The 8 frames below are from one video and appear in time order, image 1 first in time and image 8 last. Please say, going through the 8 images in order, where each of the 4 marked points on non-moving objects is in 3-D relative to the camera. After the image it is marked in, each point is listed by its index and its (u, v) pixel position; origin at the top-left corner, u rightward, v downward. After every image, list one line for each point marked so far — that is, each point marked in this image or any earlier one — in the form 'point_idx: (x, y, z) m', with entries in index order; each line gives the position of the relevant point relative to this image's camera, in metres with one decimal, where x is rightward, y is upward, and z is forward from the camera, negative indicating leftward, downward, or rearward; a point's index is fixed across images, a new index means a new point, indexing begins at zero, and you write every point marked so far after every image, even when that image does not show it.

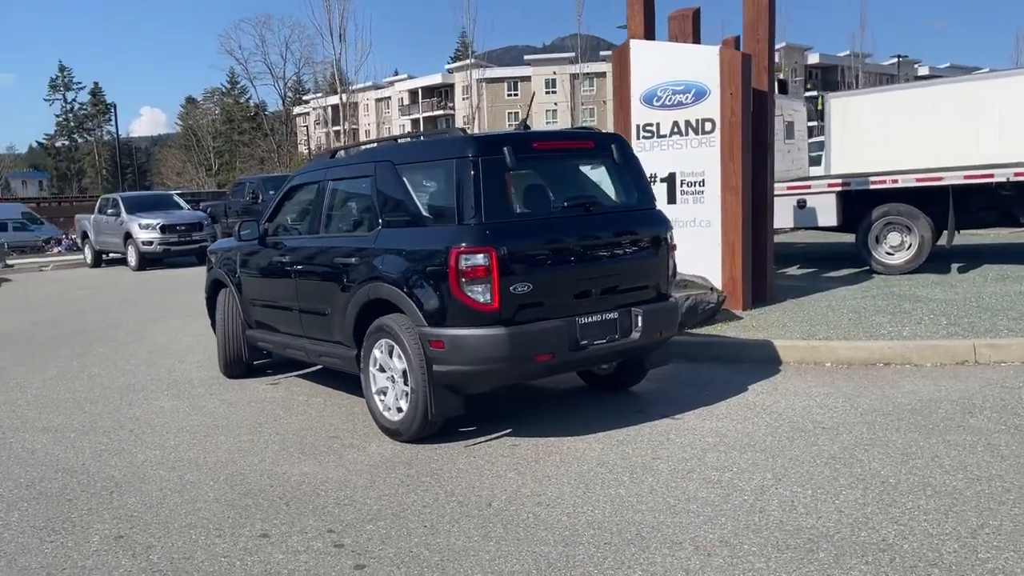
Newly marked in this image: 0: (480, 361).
0: (-0.2, -0.5, +5.5) m
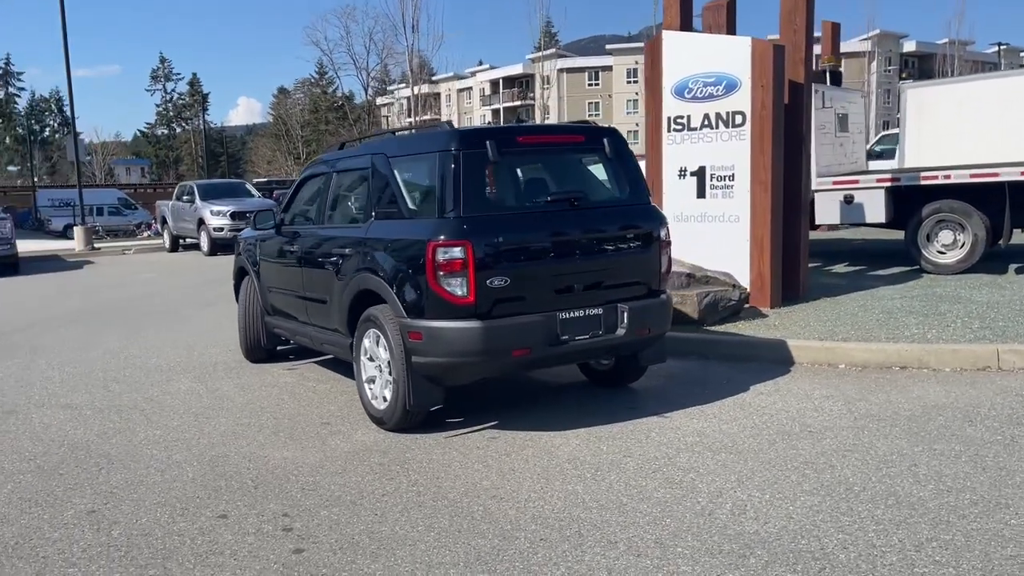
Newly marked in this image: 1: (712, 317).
0: (-0.4, -0.4, +5.5) m
1: (+2.1, -0.3, +9.0) m
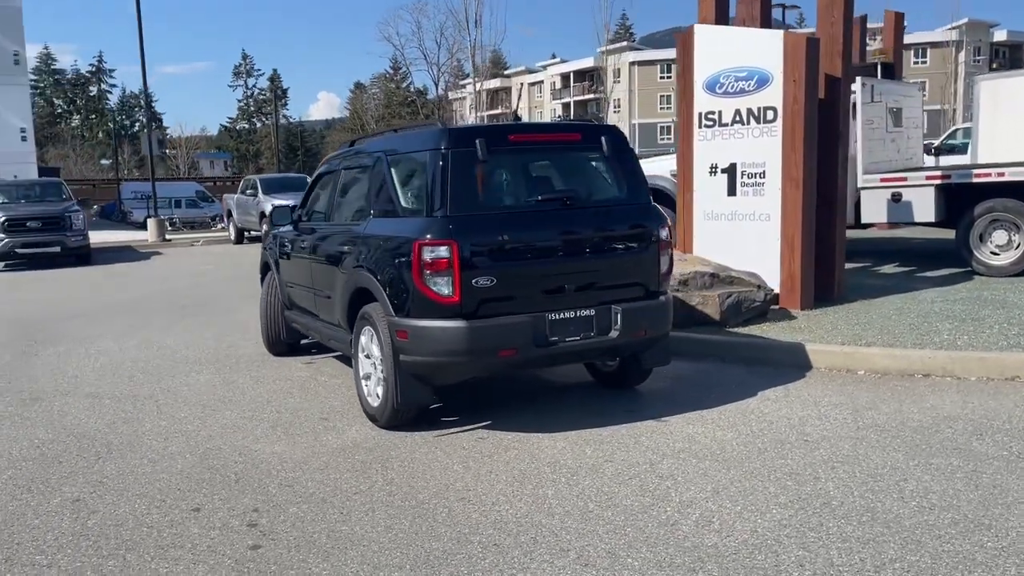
0: (-0.5, -0.4, +5.5) m
1: (+2.3, -0.3, +8.8) m
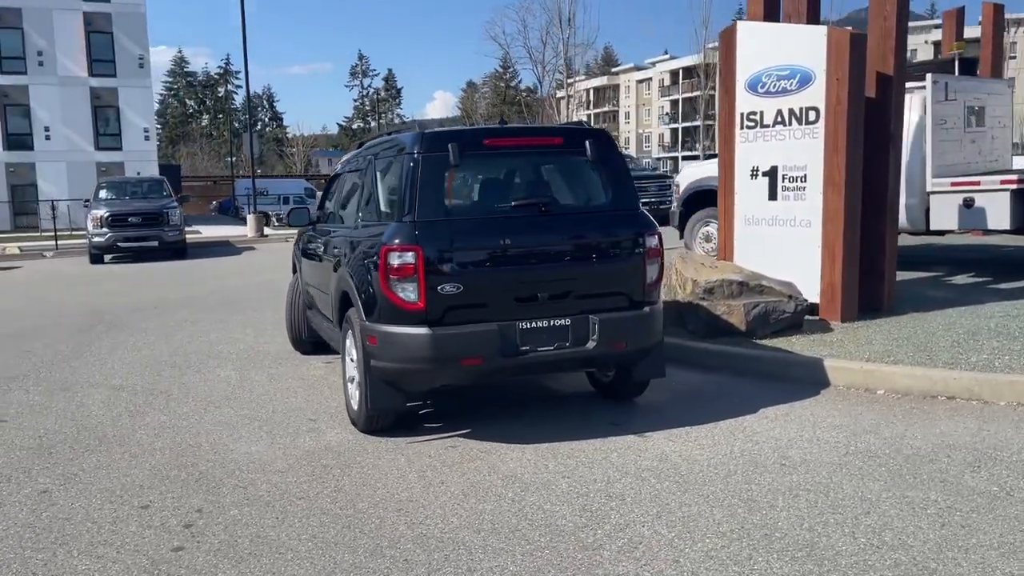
0: (-0.7, -0.5, +5.5) m
1: (+2.4, -0.4, +8.4) m
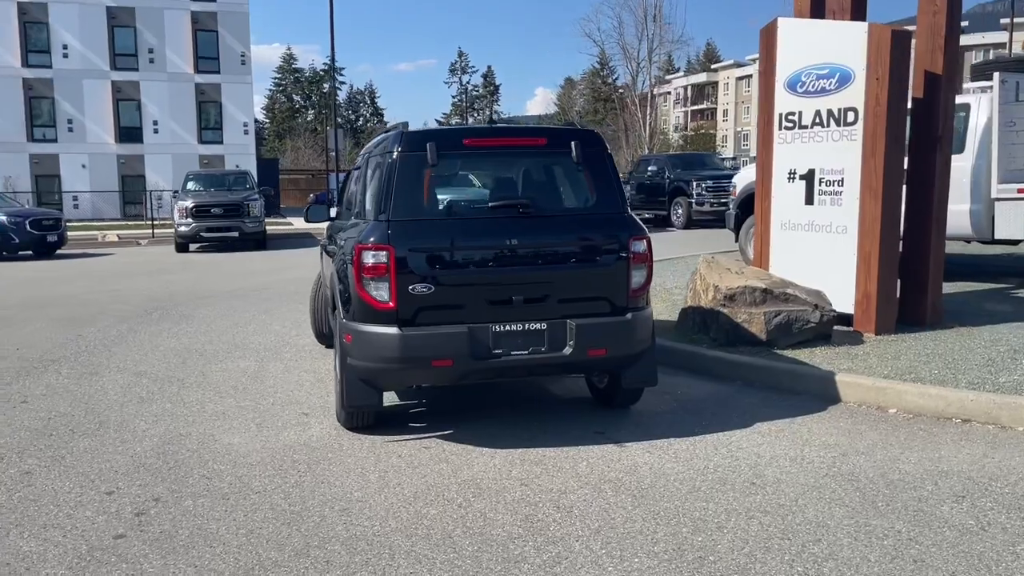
0: (-0.9, -0.5, +5.5) m
1: (+2.5, -0.5, +8.1) m
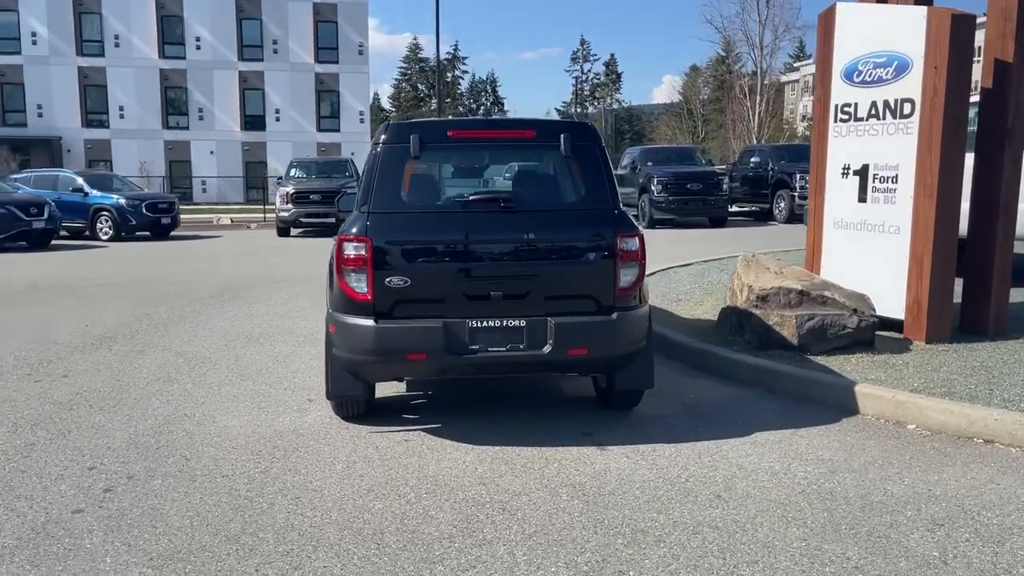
0: (-1.0, -0.4, +5.5) m
1: (+2.7, -0.5, +7.6) m
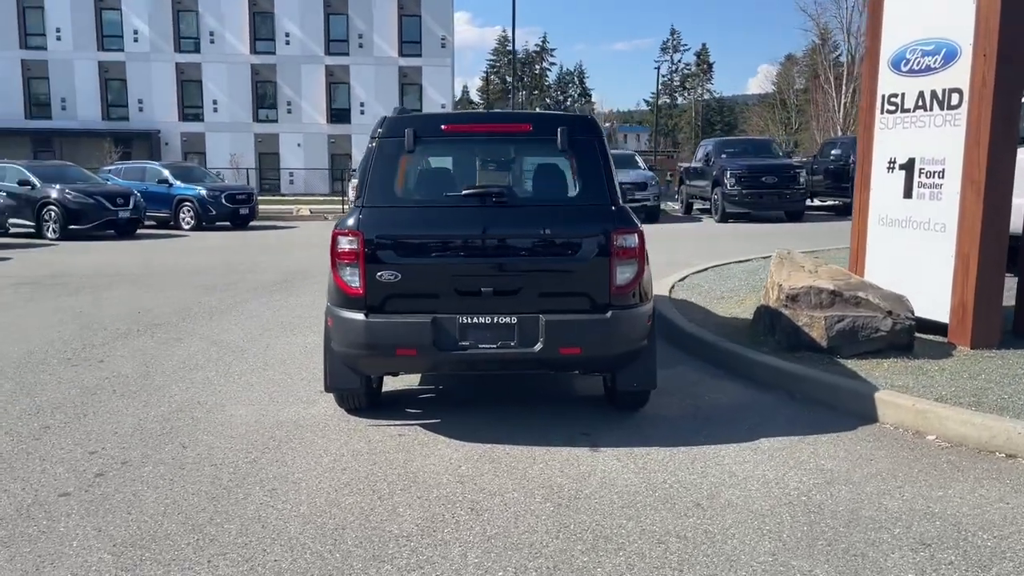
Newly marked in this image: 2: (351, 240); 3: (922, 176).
0: (-1.1, -0.4, +5.5) m
1: (+2.8, -0.5, +7.3) m
2: (-1.0, +0.3, +5.4) m
3: (+3.8, +1.0, +8.0) m
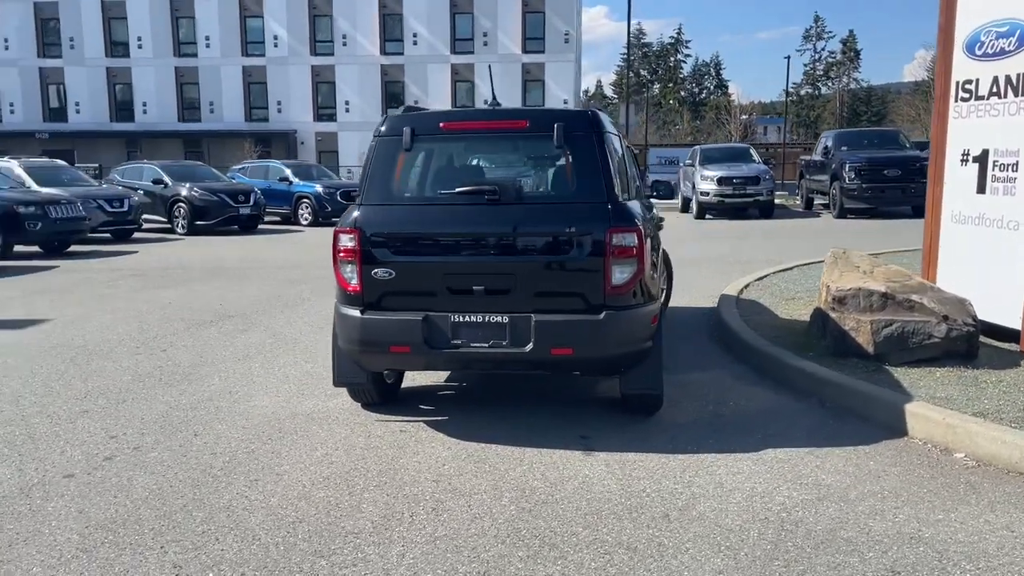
0: (-1.1, -0.3, +5.6) m
1: (+3.0, -0.5, +6.8) m
2: (-1.0, +0.3, +5.5) m
3: (+4.1, +1.0, +7.4) m
